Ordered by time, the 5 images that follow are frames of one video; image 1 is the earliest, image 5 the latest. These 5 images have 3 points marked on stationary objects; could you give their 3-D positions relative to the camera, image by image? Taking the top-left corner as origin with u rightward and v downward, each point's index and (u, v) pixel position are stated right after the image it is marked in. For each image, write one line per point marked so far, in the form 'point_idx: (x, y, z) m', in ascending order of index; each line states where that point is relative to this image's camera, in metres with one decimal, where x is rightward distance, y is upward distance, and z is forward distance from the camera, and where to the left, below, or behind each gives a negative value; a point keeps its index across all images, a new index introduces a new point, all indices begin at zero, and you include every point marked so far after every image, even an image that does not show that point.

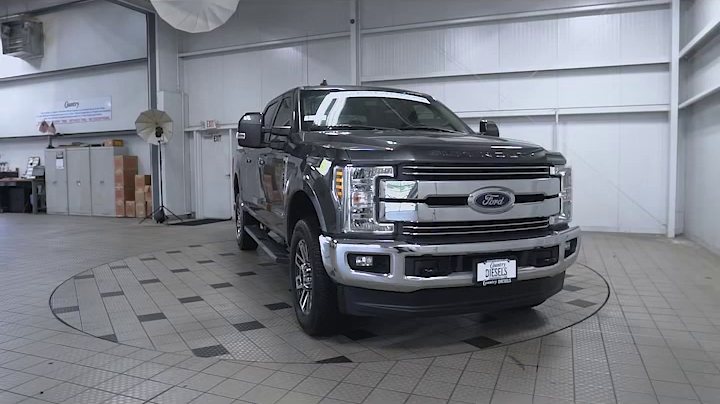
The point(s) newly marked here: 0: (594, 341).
0: (+1.7, -1.0, +3.8) m
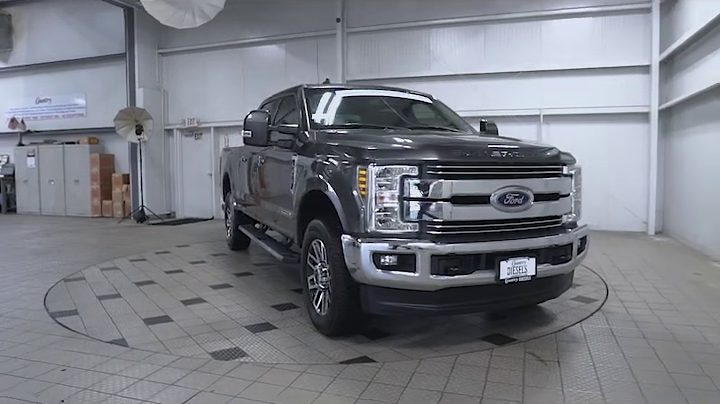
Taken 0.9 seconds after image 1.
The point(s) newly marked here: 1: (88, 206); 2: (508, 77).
0: (+1.8, -1.0, +3.9) m
1: (-5.8, -0.1, +11.4) m
2: (+2.6, +2.2, +9.3) m
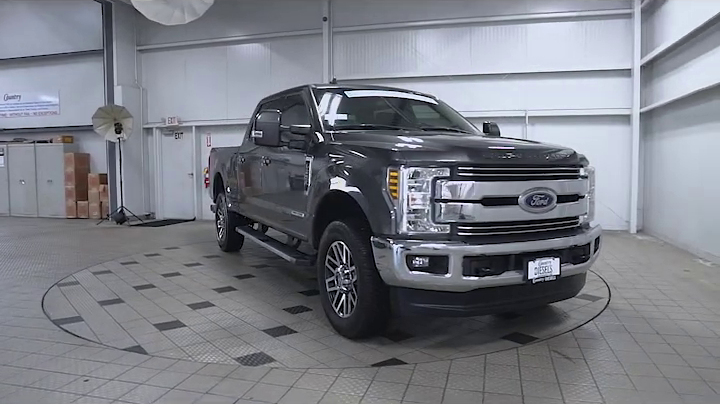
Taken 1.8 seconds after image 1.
0: (+2.0, -1.0, +4.0) m
1: (-6.1, -0.1, +11.0) m
2: (+2.4, +2.2, +9.4) m
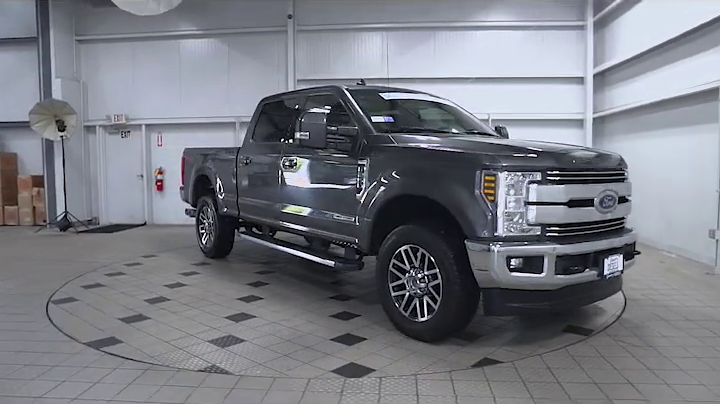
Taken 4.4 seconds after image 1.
0: (+2.5, -1.0, +4.4) m
1: (-6.8, -0.2, +9.7) m
2: (+1.8, +2.2, +9.8) m
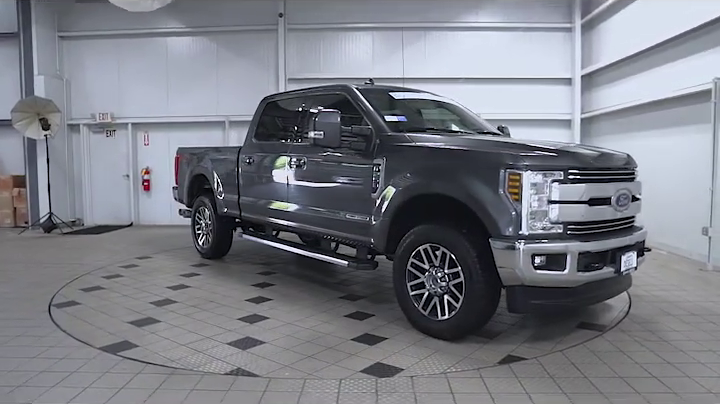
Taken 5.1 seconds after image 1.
0: (+2.6, -1.0, +4.5) m
1: (-7.0, -0.2, +9.3) m
2: (+1.6, +2.2, +9.9) m
